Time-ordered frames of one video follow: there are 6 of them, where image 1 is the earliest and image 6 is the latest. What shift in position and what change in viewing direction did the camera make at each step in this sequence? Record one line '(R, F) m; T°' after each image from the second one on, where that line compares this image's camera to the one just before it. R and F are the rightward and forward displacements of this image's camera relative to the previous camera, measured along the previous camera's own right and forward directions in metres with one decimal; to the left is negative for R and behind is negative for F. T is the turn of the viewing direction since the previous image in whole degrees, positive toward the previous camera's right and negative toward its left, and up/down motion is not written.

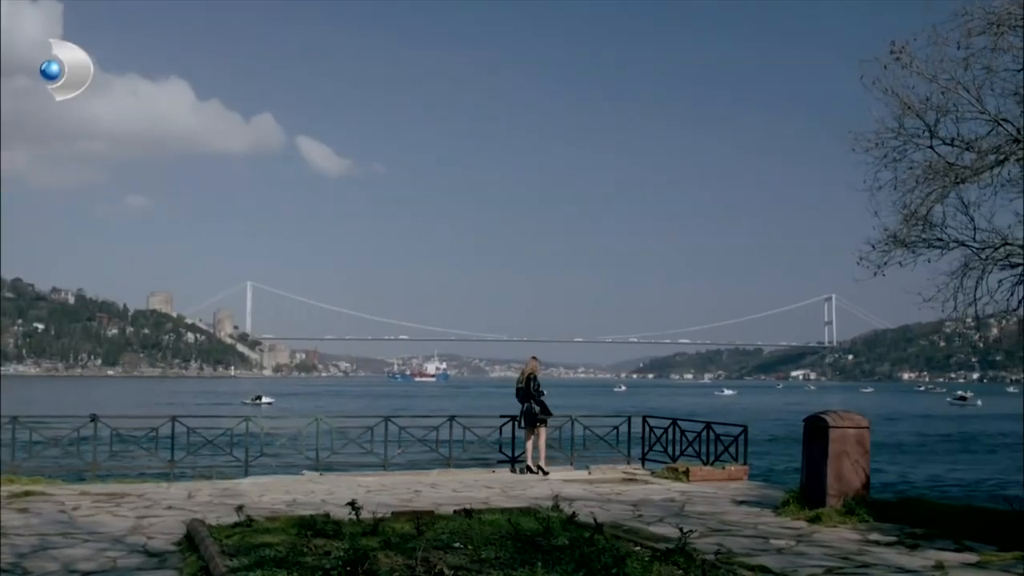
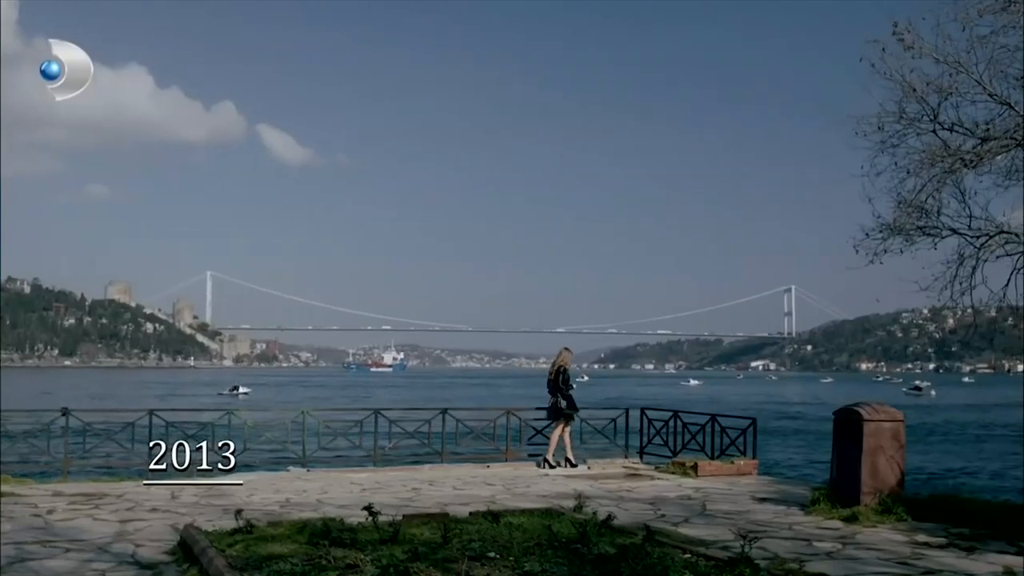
(-0.4, +0.7) m; +2°
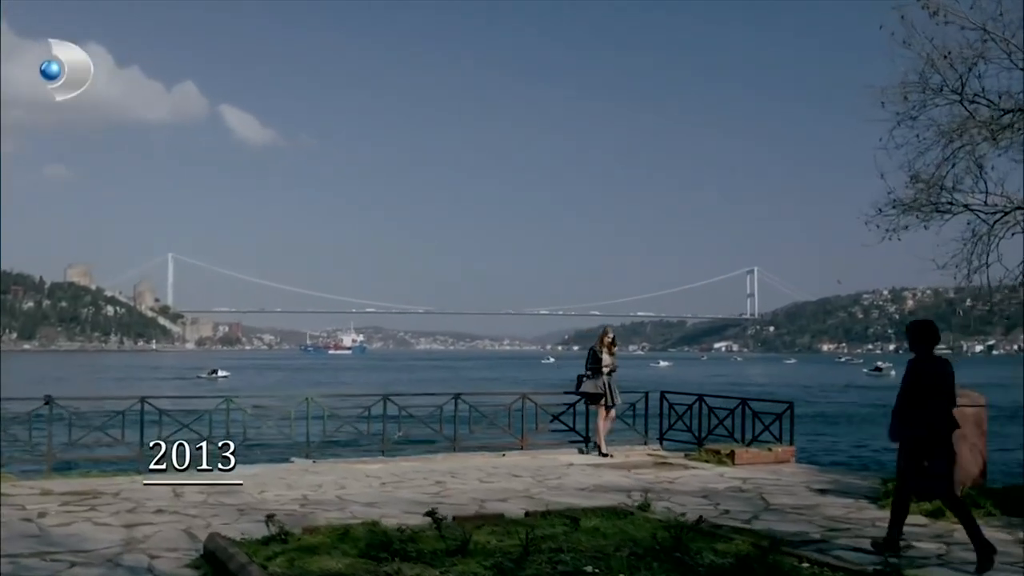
(-0.6, +0.9) m; +2°
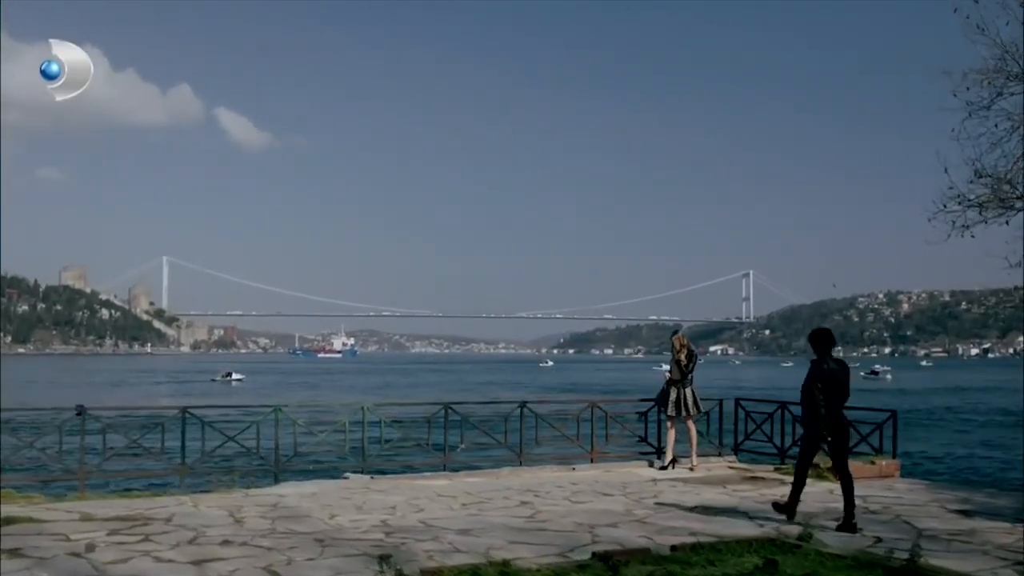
(-0.8, +1.1) m; 0°
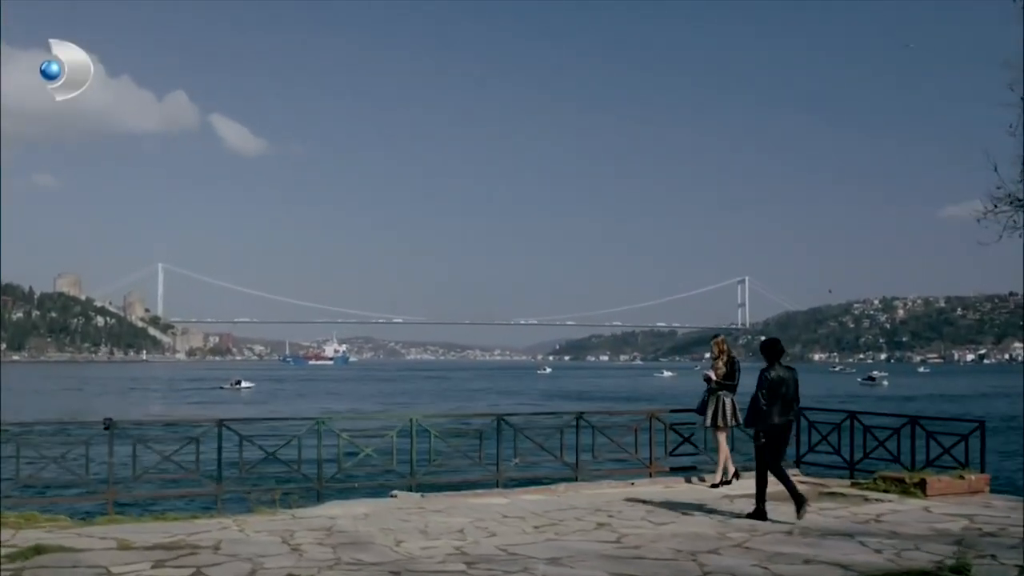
(-0.6, +0.8) m; 0°
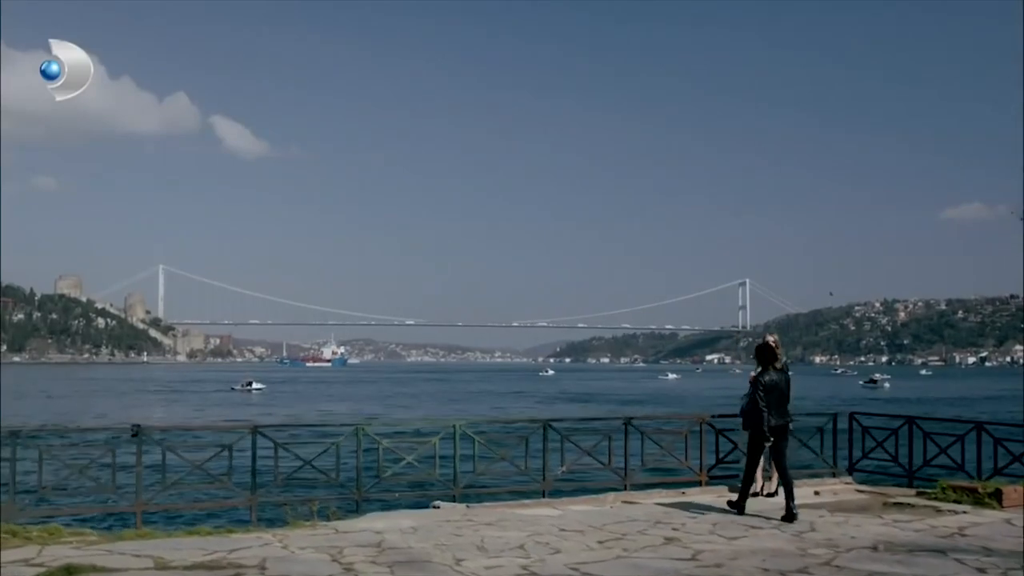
(-0.4, +0.6) m; 0°
